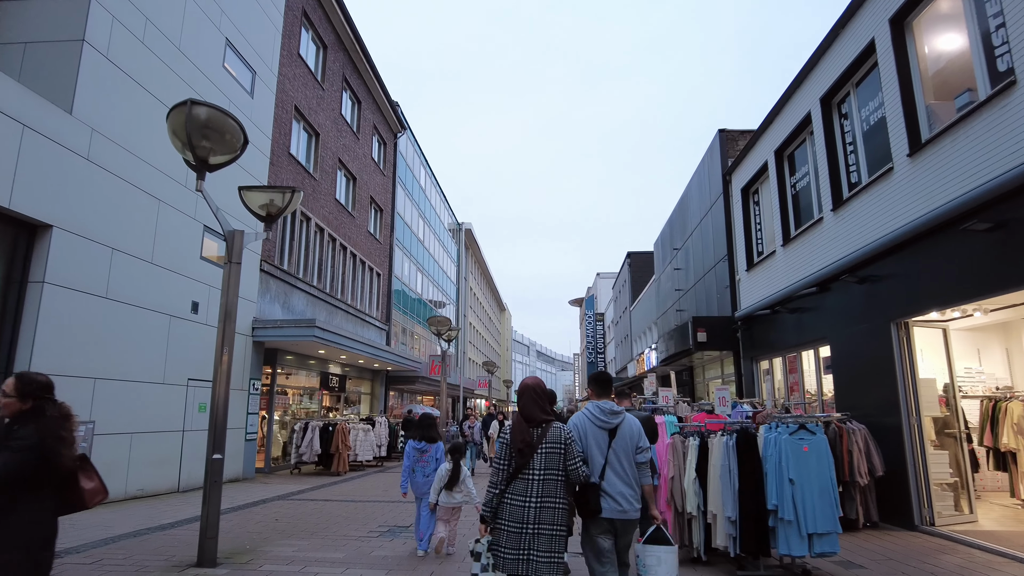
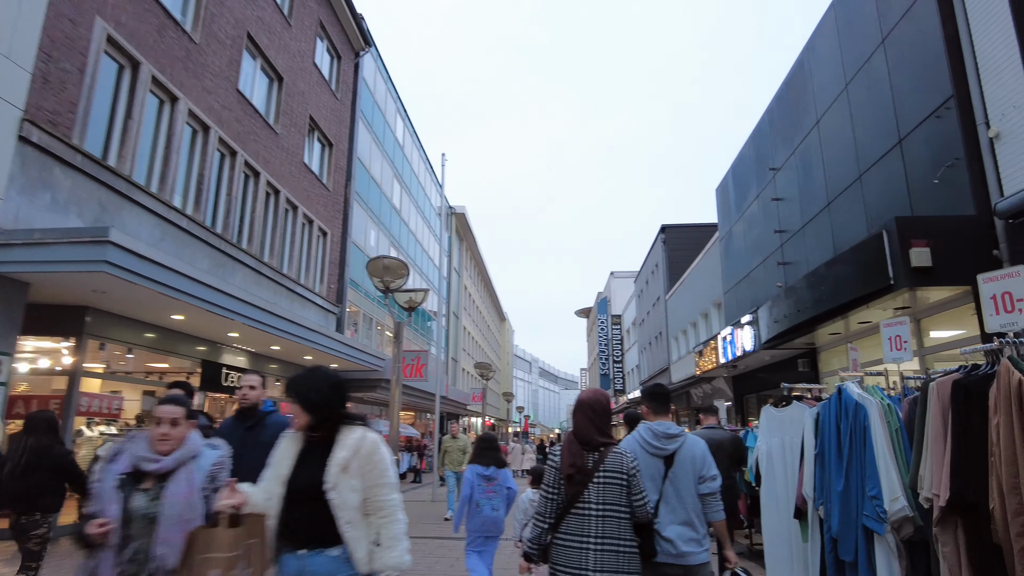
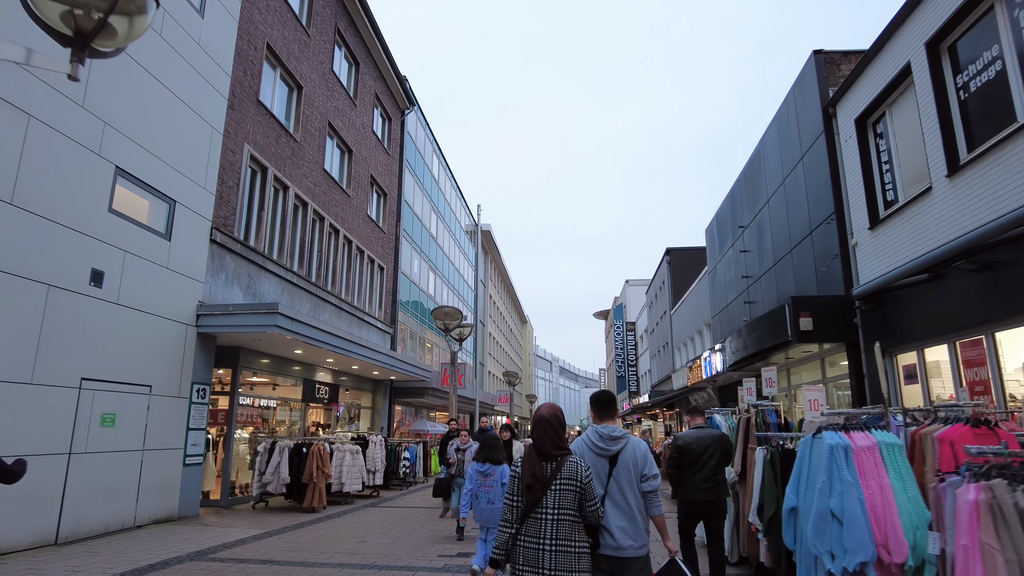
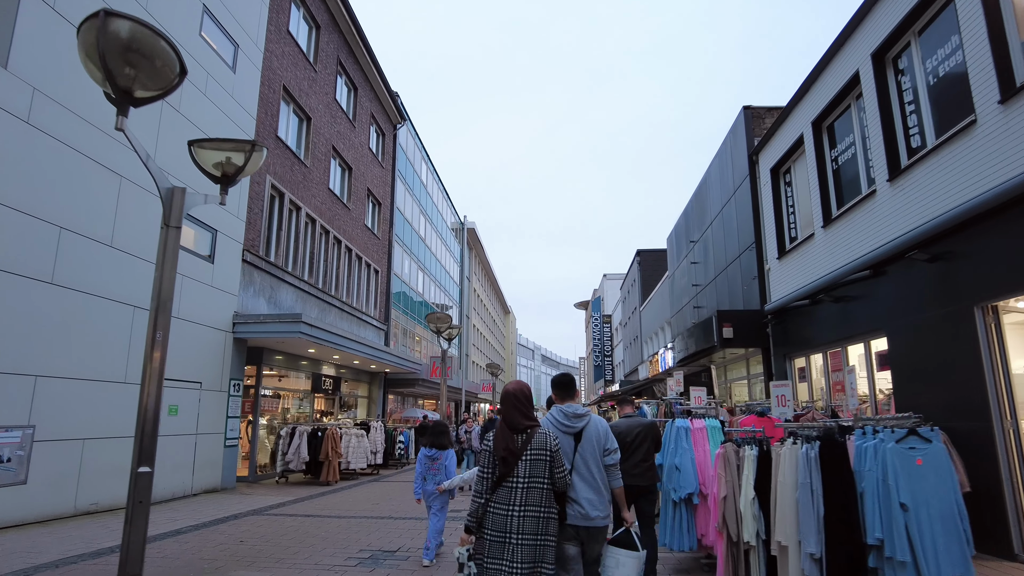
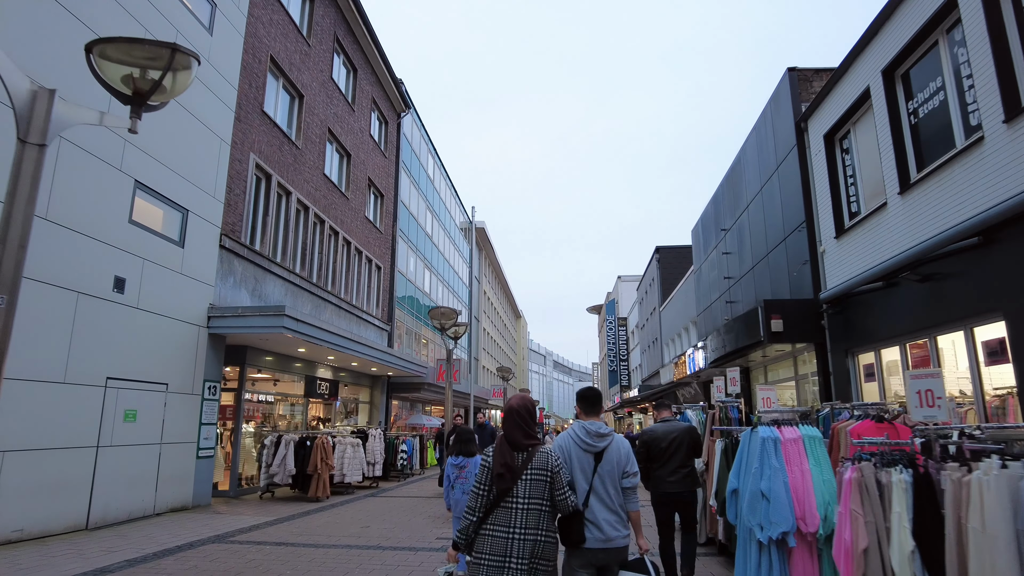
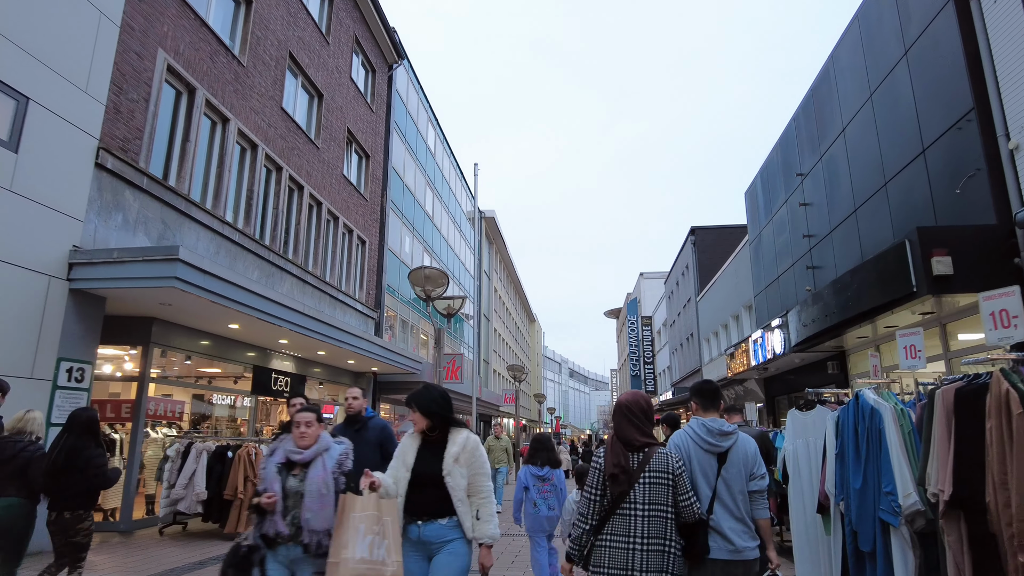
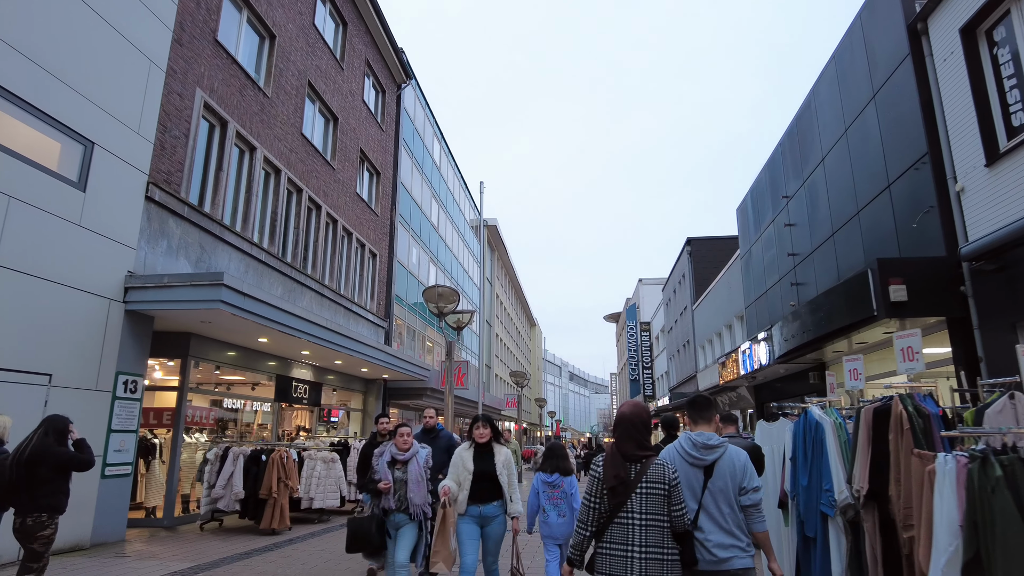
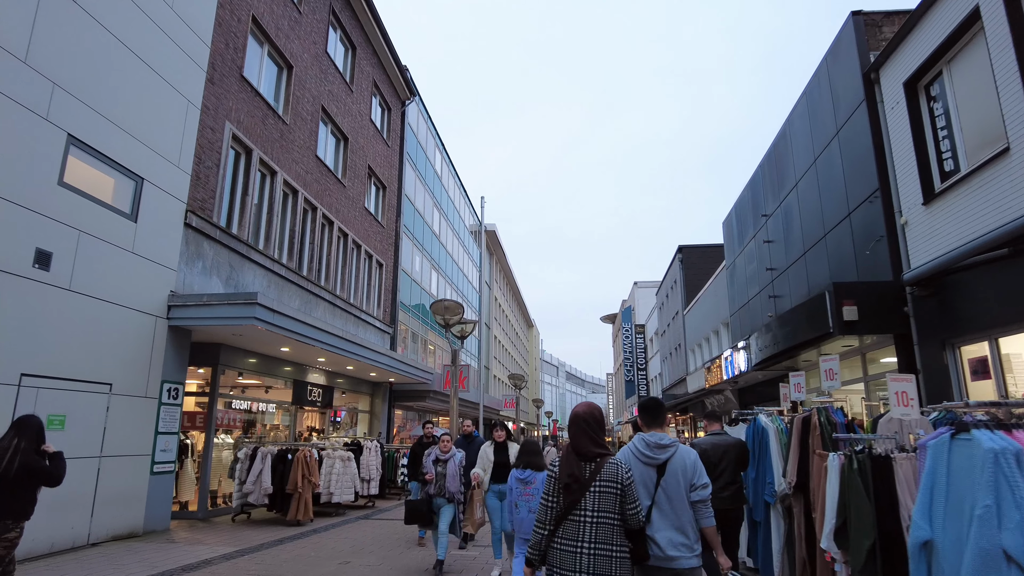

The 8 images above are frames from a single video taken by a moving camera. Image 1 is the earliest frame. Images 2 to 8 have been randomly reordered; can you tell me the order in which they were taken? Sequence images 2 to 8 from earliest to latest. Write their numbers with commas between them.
4, 5, 3, 8, 7, 6, 2
